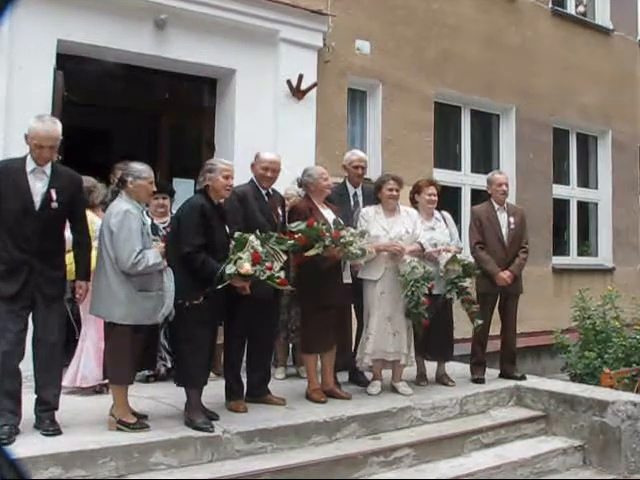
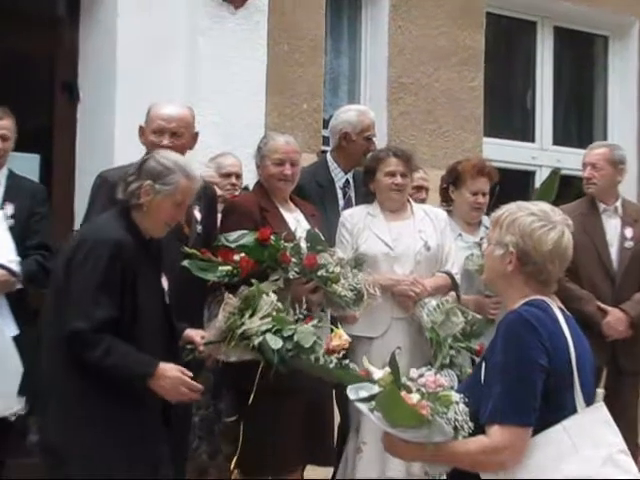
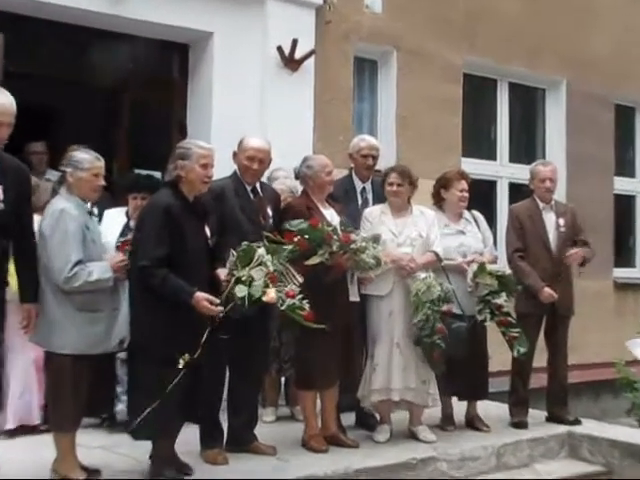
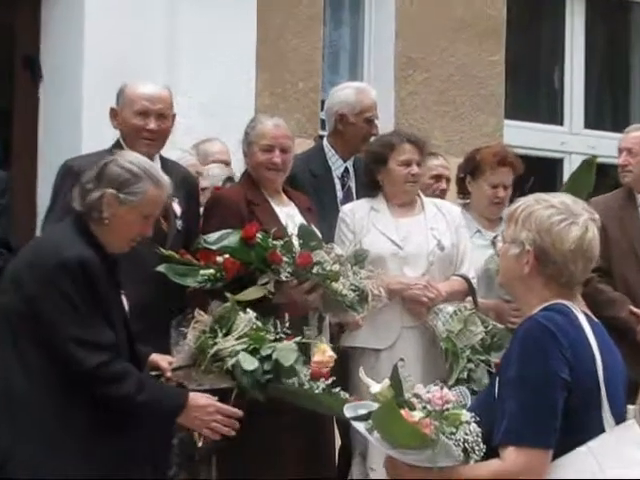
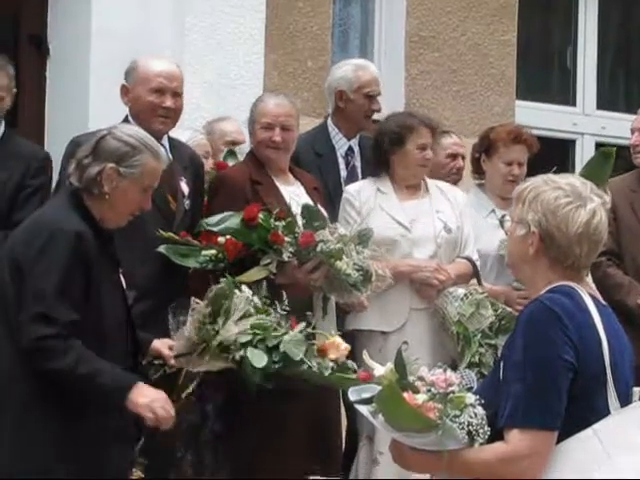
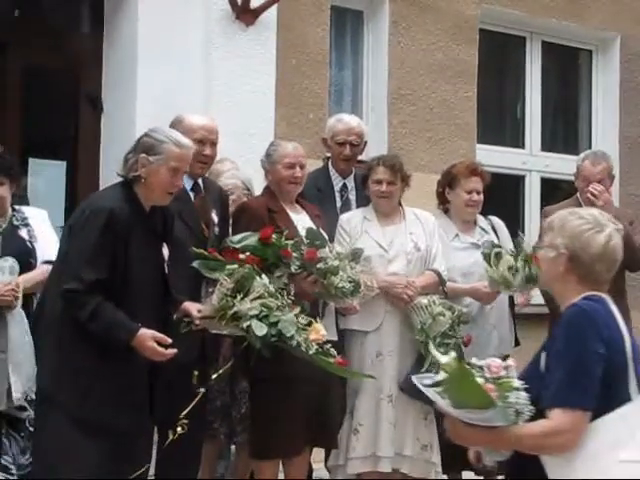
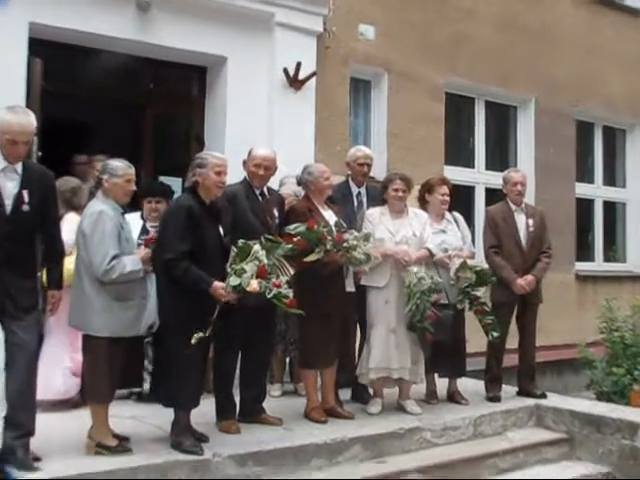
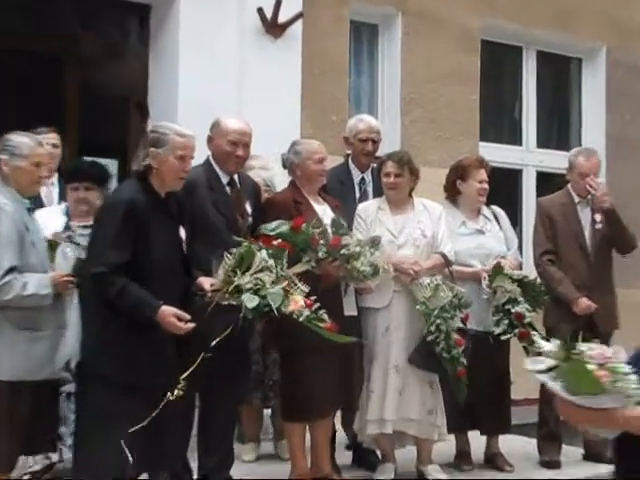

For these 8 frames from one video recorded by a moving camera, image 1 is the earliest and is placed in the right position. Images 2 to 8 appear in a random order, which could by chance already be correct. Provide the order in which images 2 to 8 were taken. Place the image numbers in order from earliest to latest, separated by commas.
7, 3, 8, 6, 2, 4, 5
